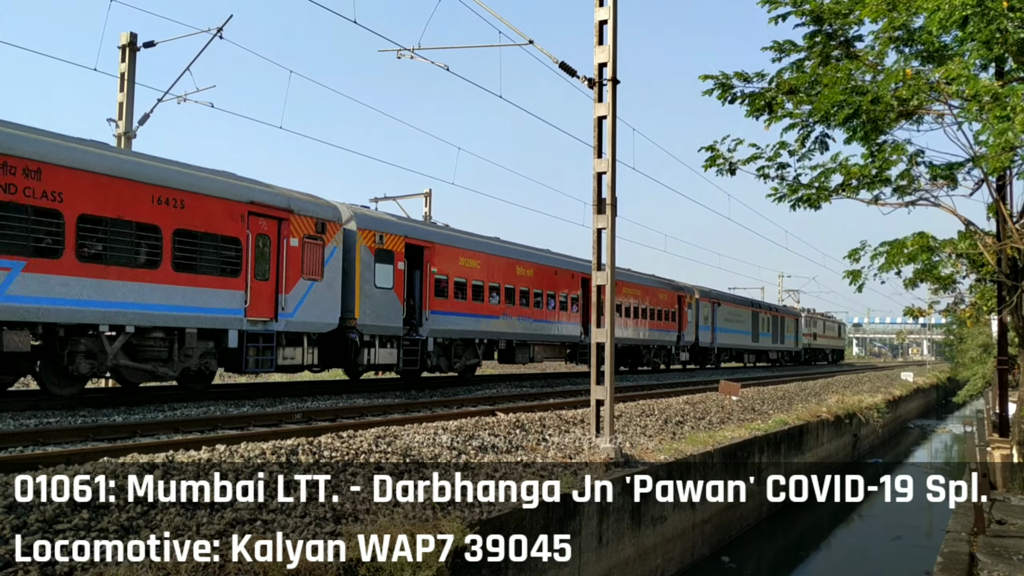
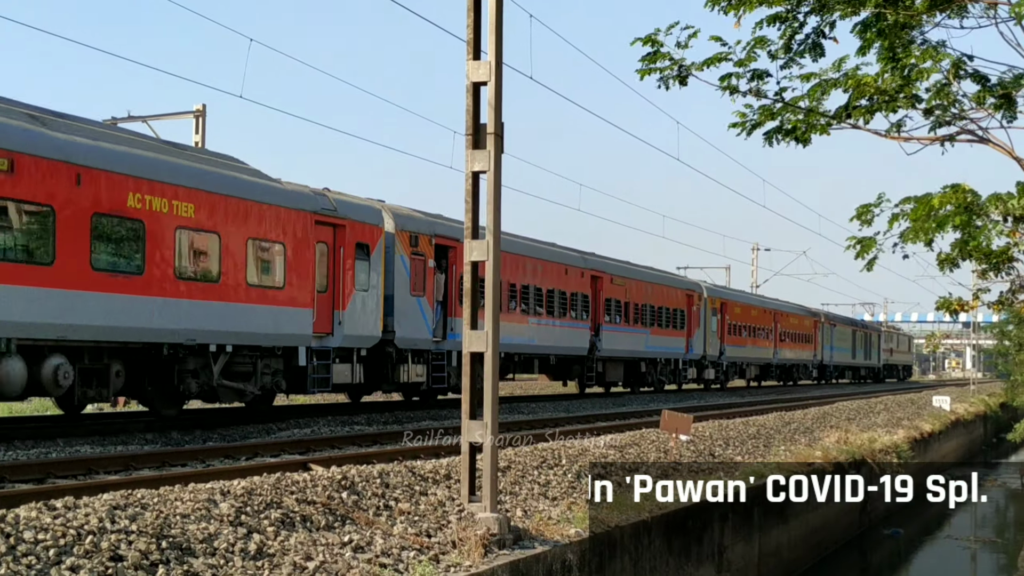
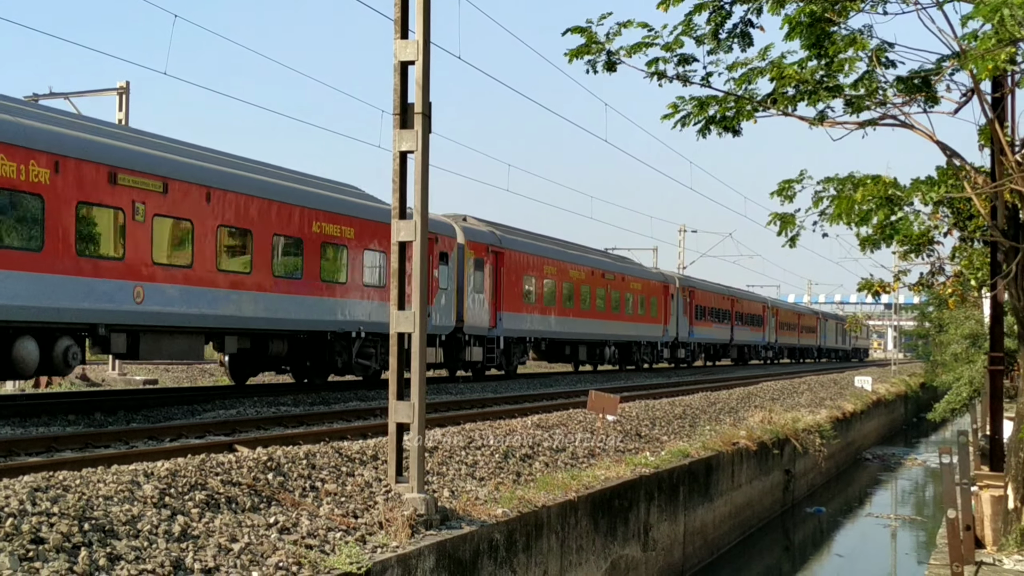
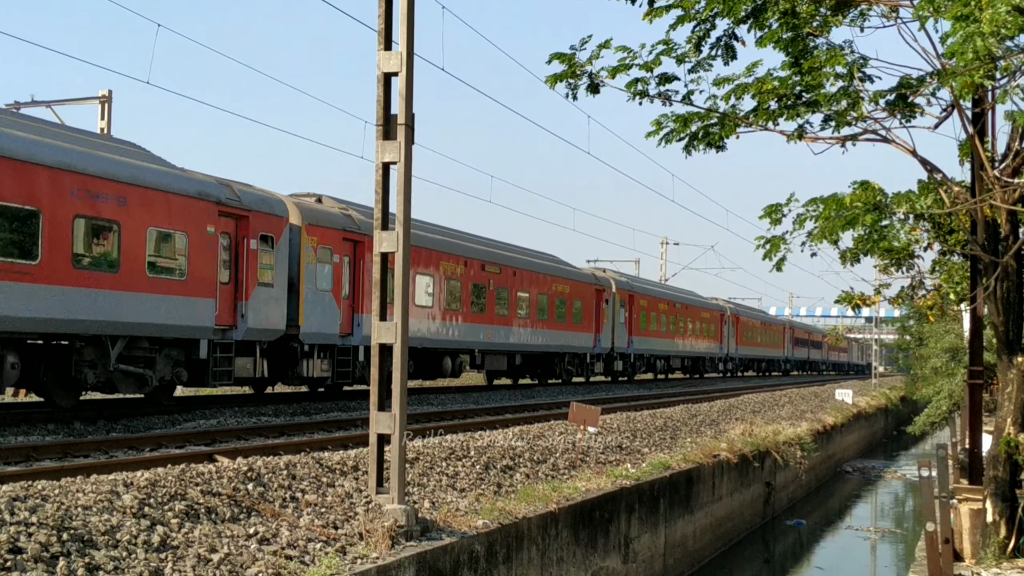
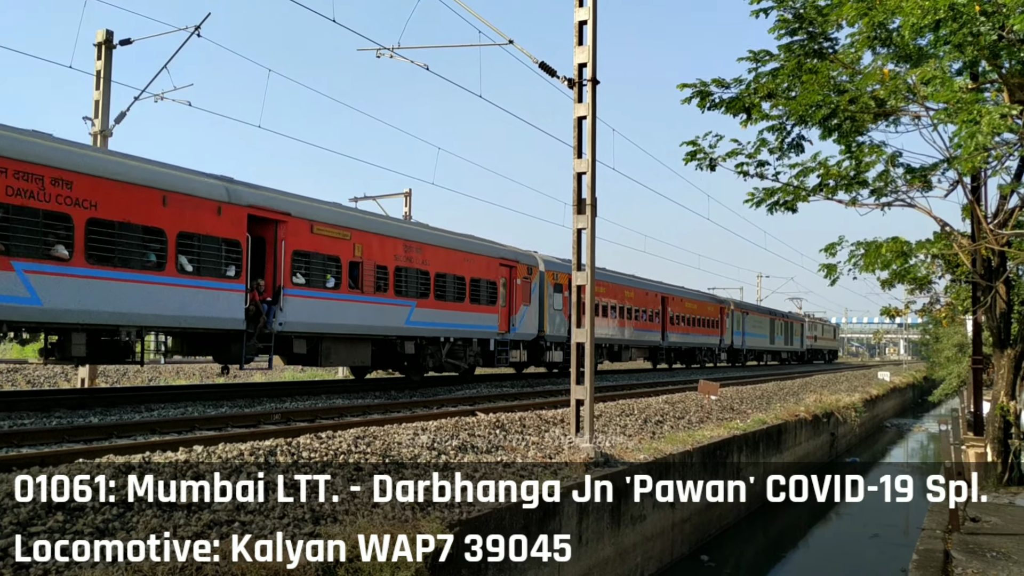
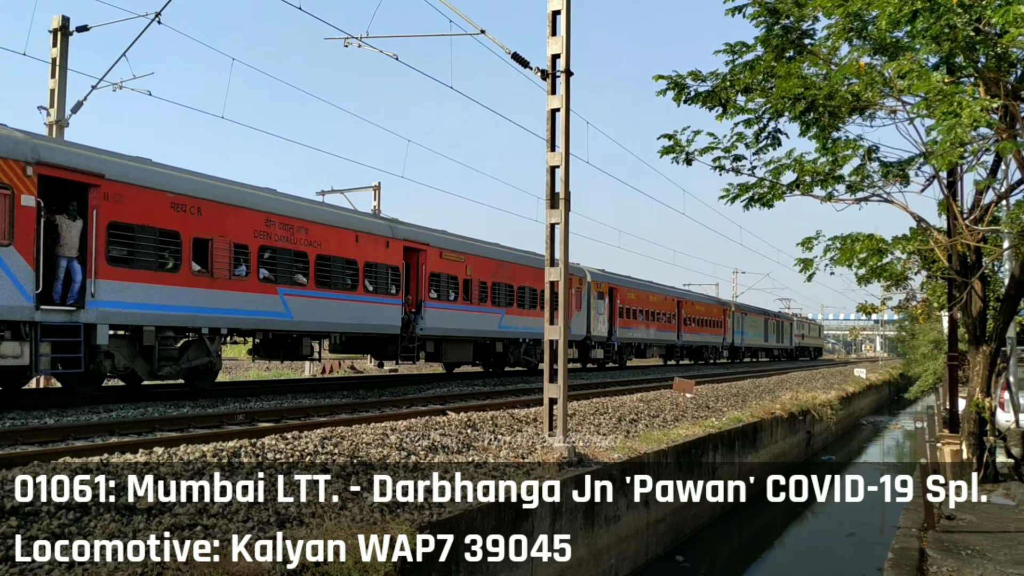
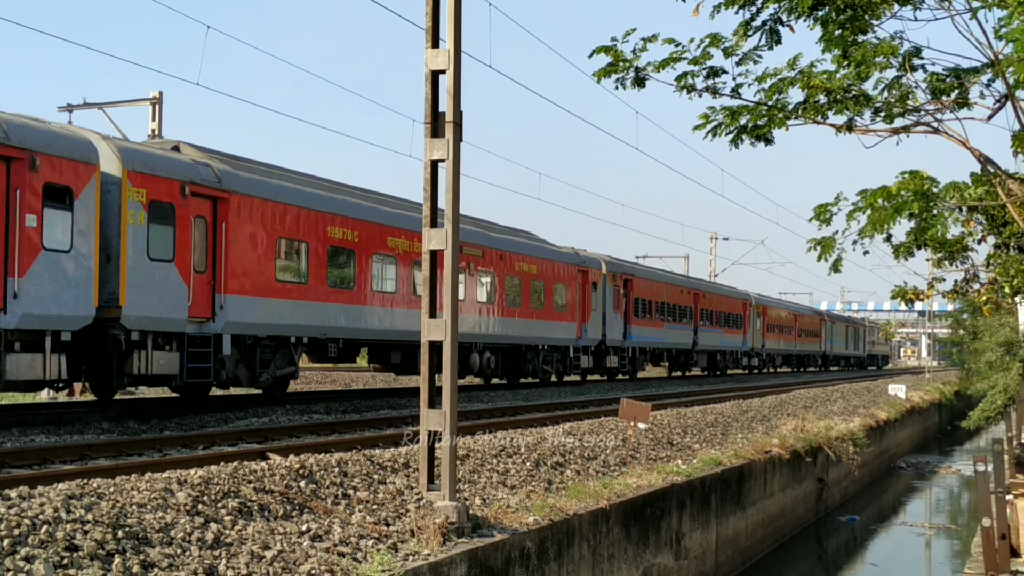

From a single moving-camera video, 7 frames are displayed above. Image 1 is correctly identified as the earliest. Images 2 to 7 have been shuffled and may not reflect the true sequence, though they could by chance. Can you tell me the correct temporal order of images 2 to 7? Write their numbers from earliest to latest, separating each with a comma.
5, 6, 2, 7, 3, 4
